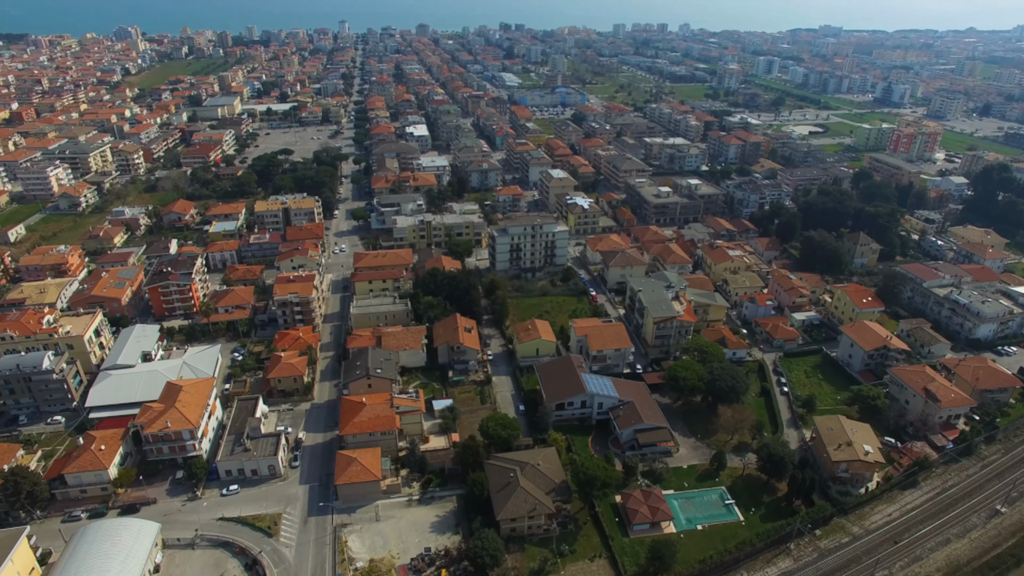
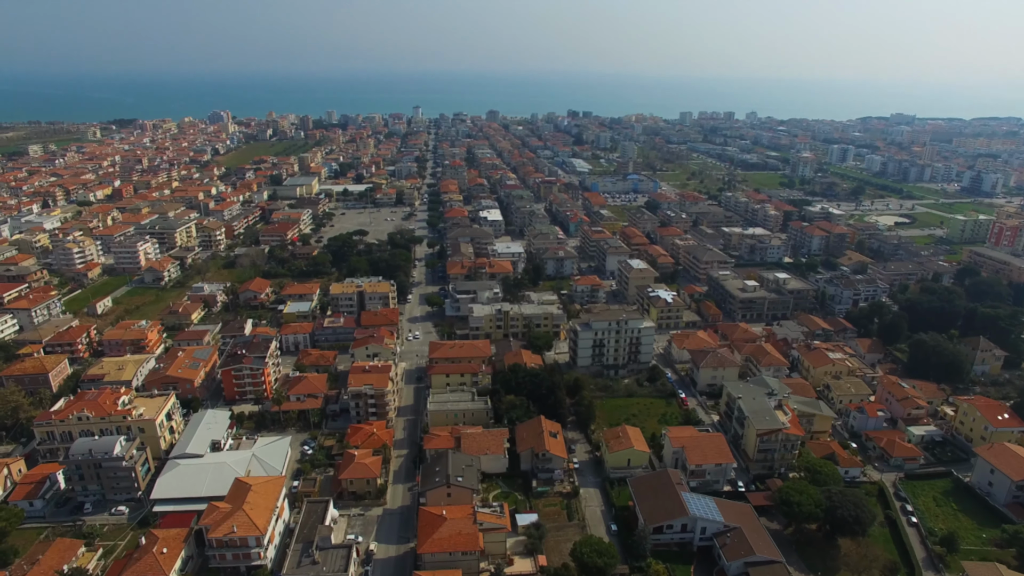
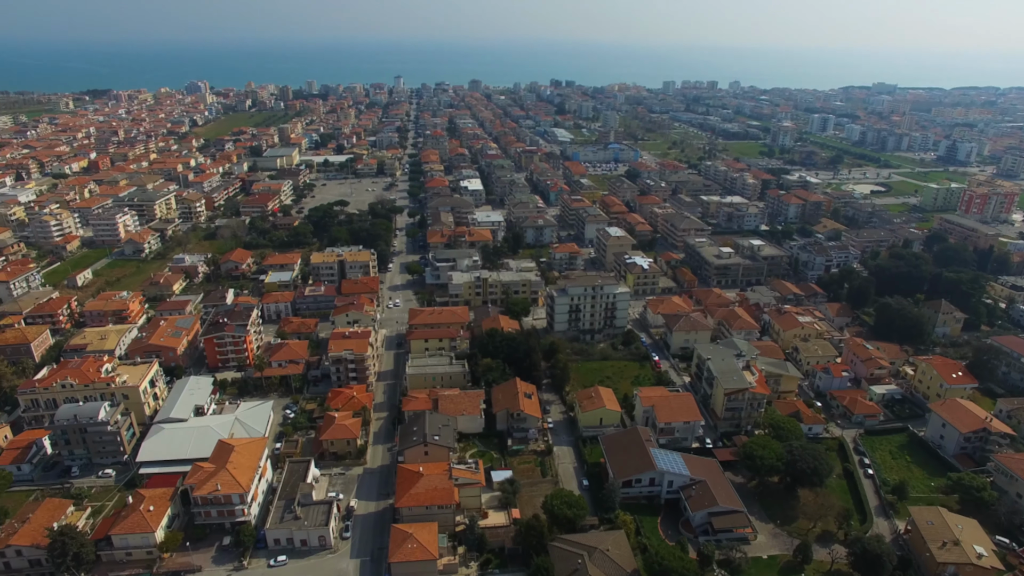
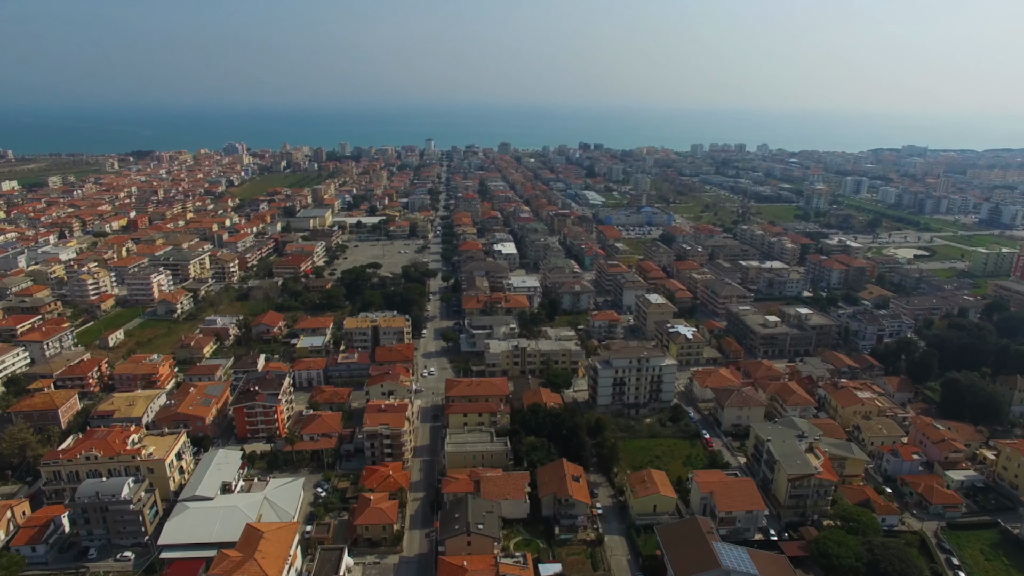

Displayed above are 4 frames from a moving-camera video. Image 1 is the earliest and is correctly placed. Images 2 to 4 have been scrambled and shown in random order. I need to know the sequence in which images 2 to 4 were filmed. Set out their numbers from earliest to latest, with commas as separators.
3, 2, 4
